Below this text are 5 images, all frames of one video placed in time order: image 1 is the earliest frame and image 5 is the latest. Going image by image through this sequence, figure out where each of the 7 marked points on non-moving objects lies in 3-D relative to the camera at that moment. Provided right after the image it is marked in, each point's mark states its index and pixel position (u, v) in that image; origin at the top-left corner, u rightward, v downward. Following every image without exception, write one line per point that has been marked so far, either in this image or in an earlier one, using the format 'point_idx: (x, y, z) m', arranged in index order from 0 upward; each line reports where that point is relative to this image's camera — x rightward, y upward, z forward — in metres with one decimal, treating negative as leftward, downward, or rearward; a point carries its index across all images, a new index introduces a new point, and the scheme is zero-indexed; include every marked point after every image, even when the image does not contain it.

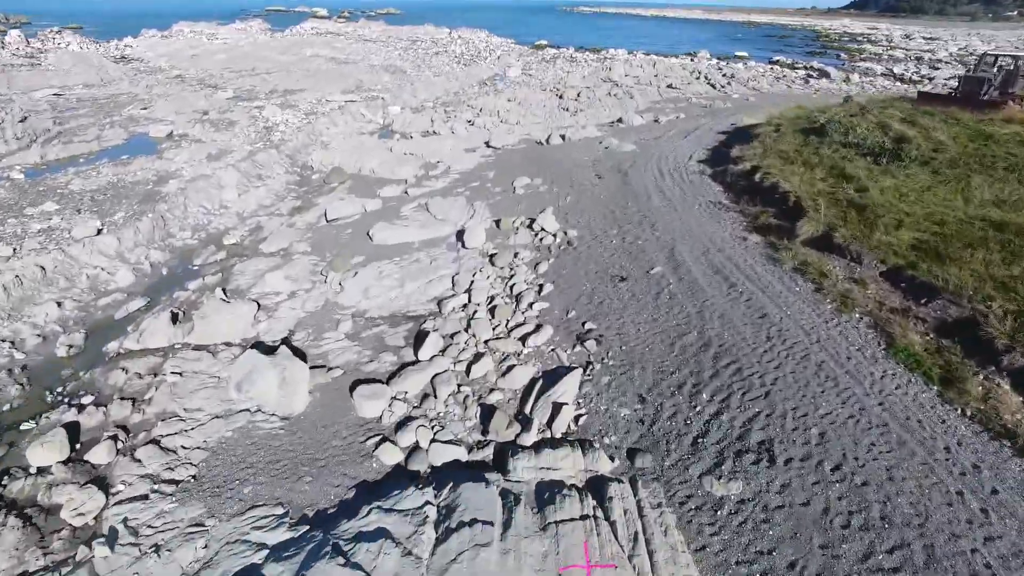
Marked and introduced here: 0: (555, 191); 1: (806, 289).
0: (+1.1, +2.6, +13.8) m
1: (+4.6, 0.0, +8.1) m
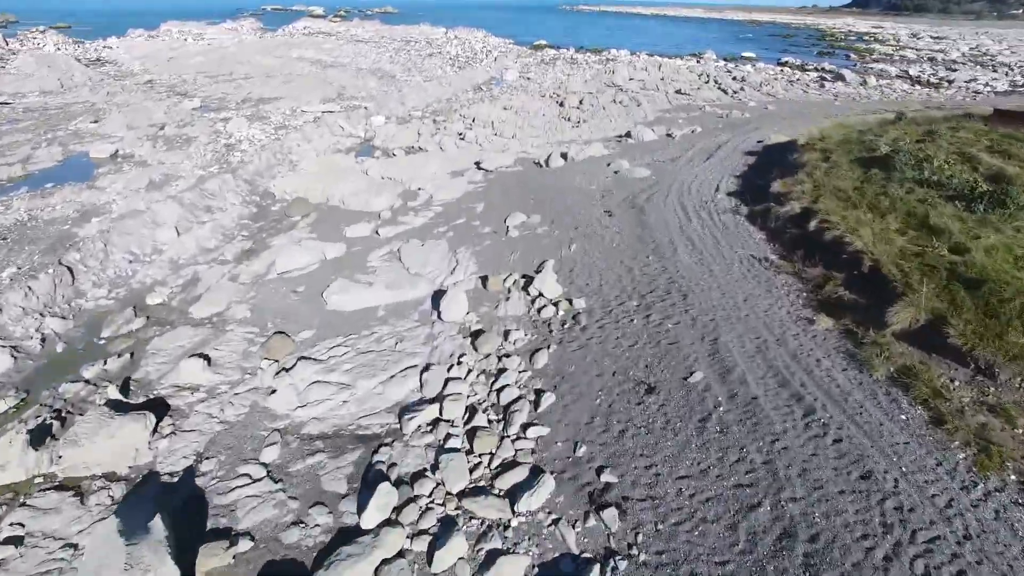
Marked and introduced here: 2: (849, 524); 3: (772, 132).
0: (+1.0, +1.2, +11.3) m
1: (+4.4, -1.4, +5.7) m
2: (+3.0, -2.1, +4.7) m
3: (+9.4, +5.6, +18.8) m
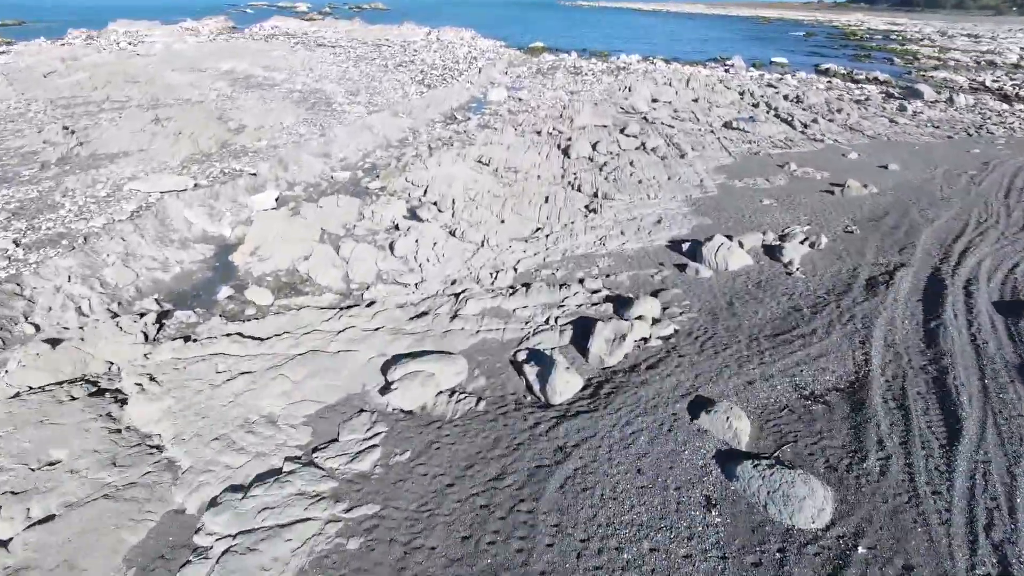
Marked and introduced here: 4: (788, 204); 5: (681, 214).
0: (+0.3, -4.3, +1.8) m
1: (+3.8, -6.9, -3.8) m
2: (+2.4, -7.6, -4.8) m
3: (+8.7, +0.3, +9.3) m
4: (+7.5, +2.3, +14.1) m
5: (+4.5, +1.9, +13.8) m
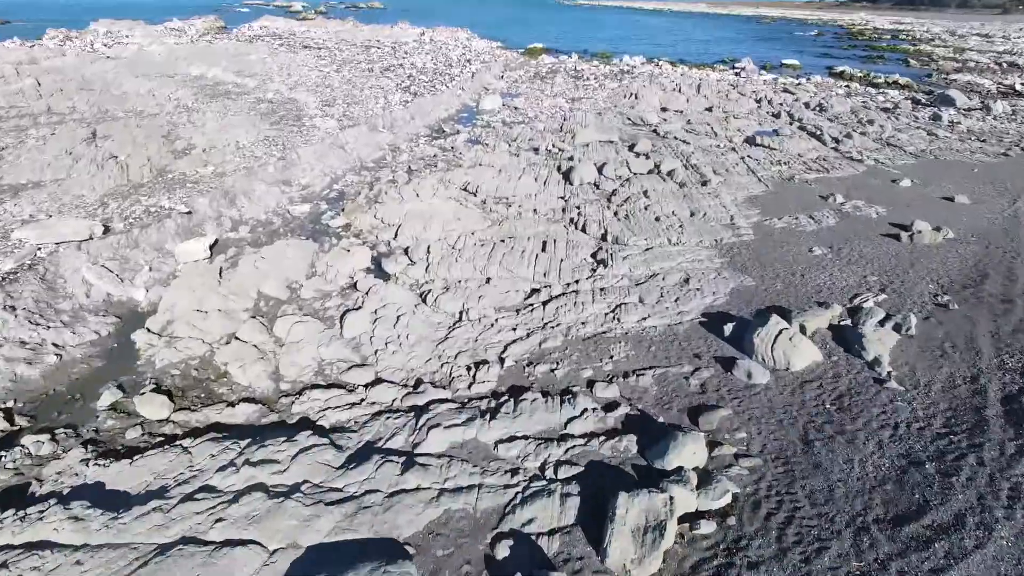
0: (0.0, -5.9, -1.0) m
1: (+3.5, -8.5, -6.7) m
2: (+2.2, -9.2, -7.6) m
3: (+8.4, -1.3, +6.4) m
4: (+7.3, +0.7, +11.2) m
5: (+4.2, +0.3, +10.9) m
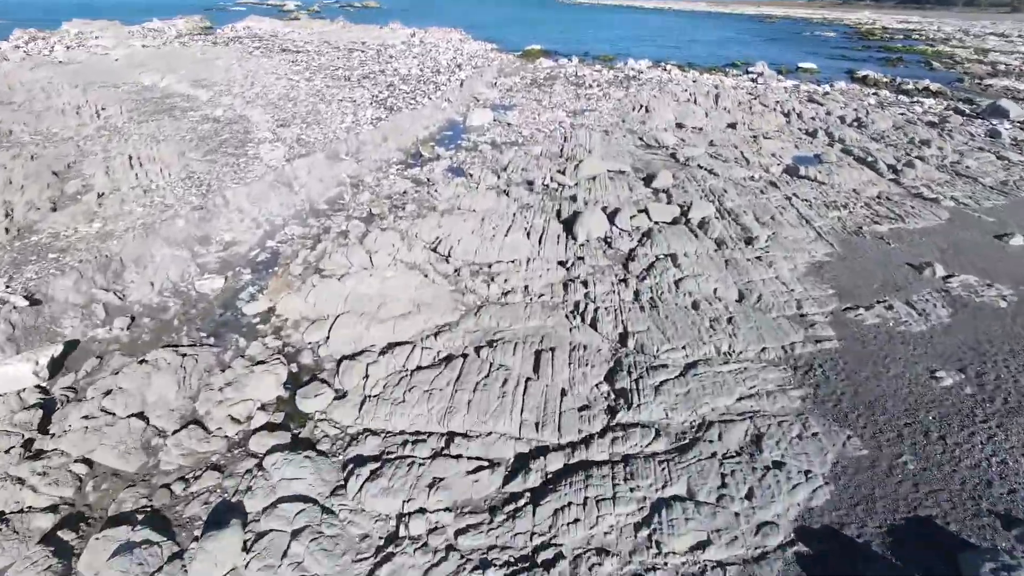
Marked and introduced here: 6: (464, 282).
0: (-0.3, -8.1, -4.9) m
1: (+3.2, -10.8, -10.5) m
2: (+1.8, -11.5, -11.5) m
3: (+8.1, -3.5, +2.6) m
4: (+6.9, -1.5, +7.3) m
5: (+3.9, -1.9, +7.0) m
6: (-1.0, +0.2, +10.9) m
